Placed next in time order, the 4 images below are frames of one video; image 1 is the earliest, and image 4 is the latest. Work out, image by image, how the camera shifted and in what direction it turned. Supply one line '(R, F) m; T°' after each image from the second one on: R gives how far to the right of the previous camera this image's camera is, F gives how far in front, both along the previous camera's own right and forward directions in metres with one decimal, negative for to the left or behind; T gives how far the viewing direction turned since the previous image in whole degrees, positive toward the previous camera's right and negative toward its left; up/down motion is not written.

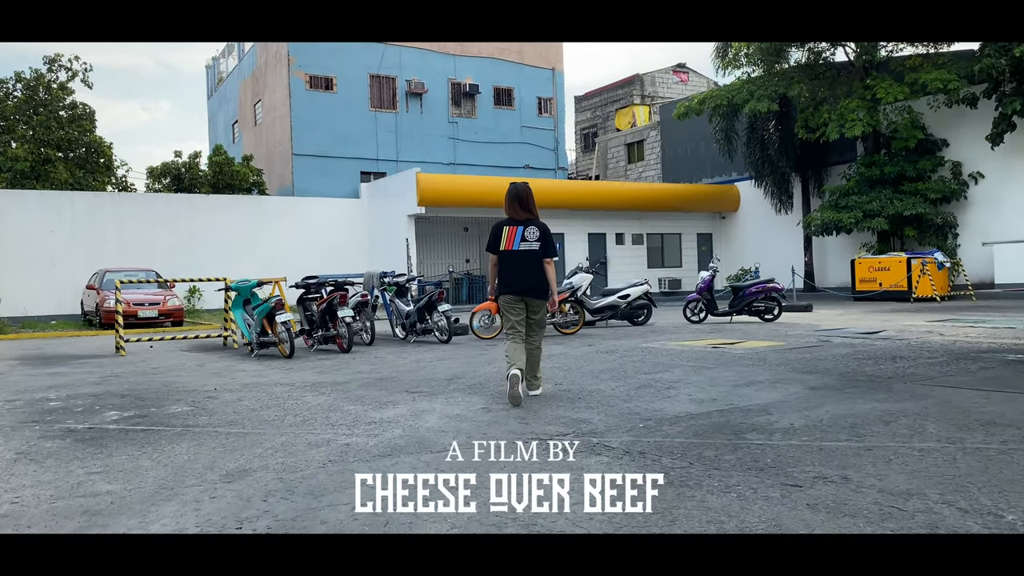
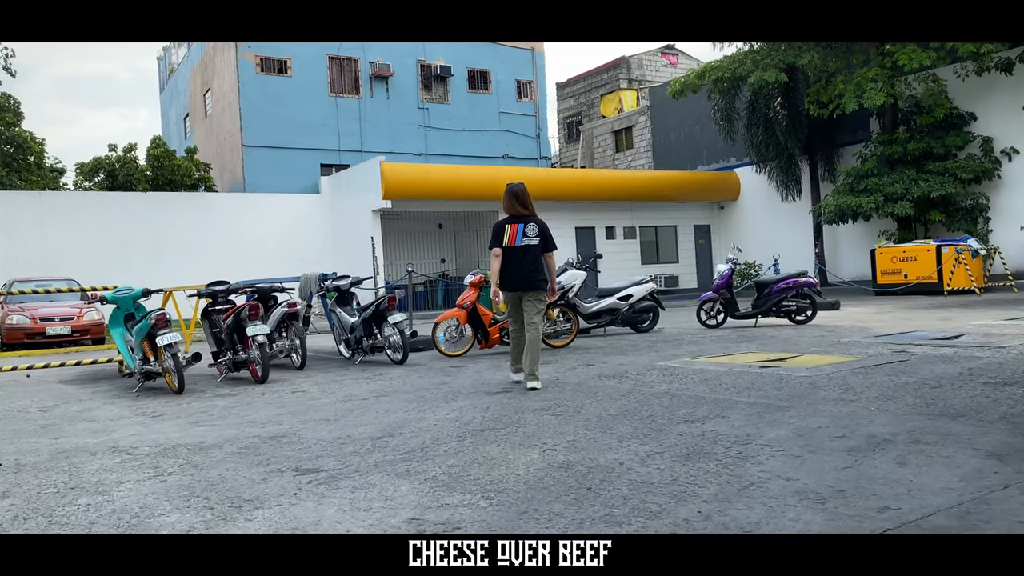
(+0.1, +2.8) m; +1°
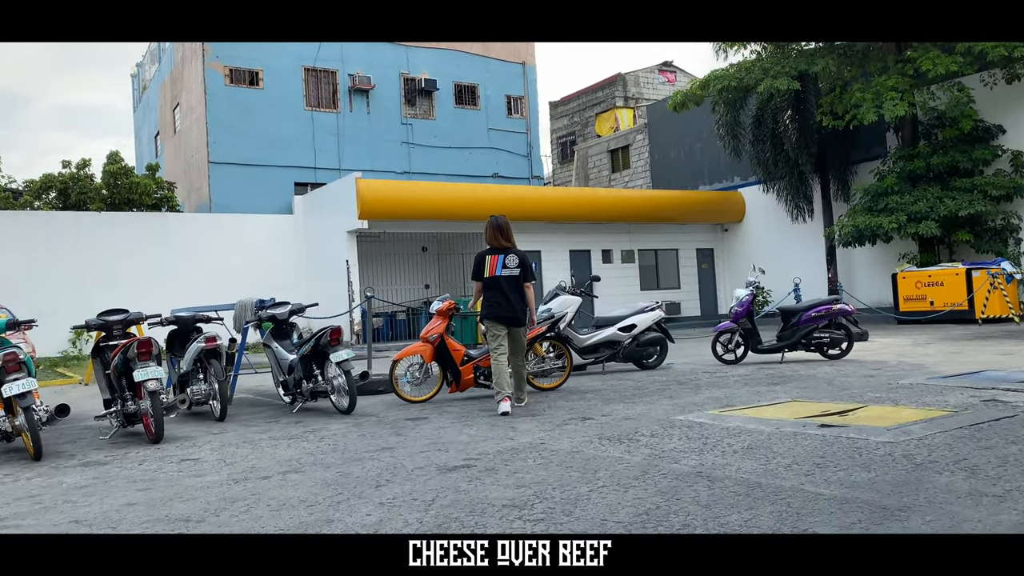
(+0.2, +1.9) m; 0°
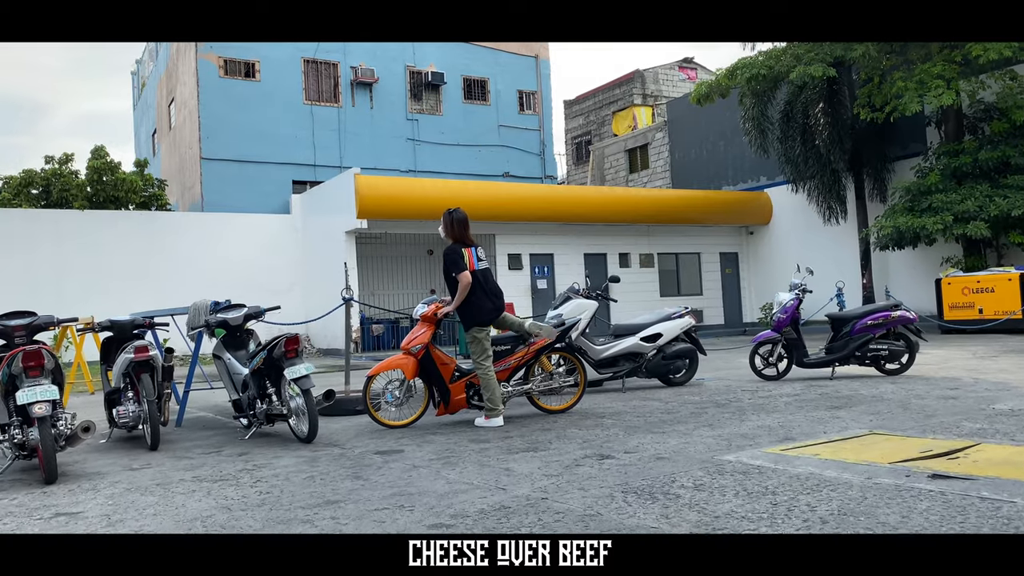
(+0.1, +1.5) m; -1°
